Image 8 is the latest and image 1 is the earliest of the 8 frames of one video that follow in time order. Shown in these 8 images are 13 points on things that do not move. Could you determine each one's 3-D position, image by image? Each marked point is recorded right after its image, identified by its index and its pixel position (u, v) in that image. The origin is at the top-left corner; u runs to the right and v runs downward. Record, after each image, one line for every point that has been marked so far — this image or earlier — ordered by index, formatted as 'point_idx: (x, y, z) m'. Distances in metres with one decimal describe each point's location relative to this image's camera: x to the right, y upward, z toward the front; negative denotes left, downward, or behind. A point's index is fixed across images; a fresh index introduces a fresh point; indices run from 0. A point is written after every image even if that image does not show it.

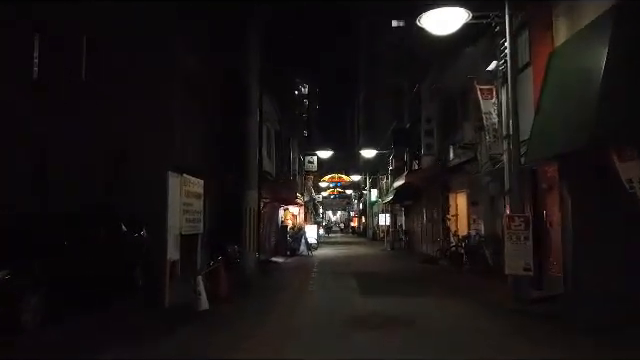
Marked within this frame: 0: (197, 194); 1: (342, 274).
0: (-3.2, -0.4, +13.2) m
1: (+0.9, -3.9, +19.9) m
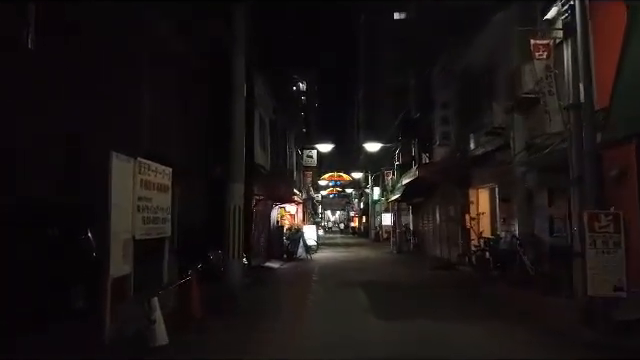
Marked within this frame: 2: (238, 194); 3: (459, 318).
0: (-3.2, -0.1, +10.1) m
1: (+0.9, -3.6, +16.8) m
2: (-2.4, -0.4, +14.4) m
3: (+3.0, -3.1, +10.9) m
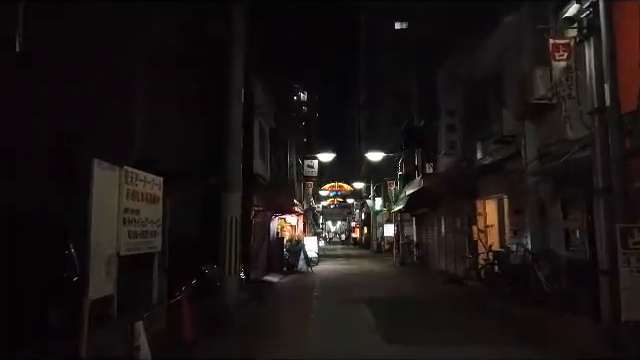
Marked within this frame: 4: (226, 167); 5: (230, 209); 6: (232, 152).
0: (-3.2, -0.3, +9.3) m
1: (+1.0, -3.9, +16.0) m
2: (-2.4, -0.7, +13.6) m
3: (+3.0, -3.3, +10.1) m
4: (-2.6, +0.4, +13.7) m
5: (-2.5, -0.8, +13.6) m
6: (-2.5, +0.8, +13.8) m
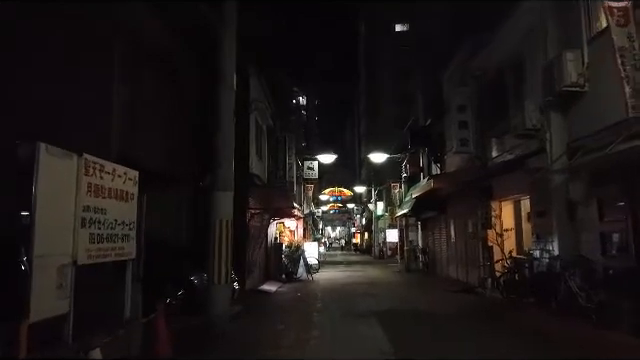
0: (-3.1, -0.2, +7.8) m
1: (+1.0, -3.9, +14.4) m
2: (-2.3, -0.6, +12.1) m
3: (+3.1, -3.2, +8.5) m
4: (-2.6, +0.4, +12.2) m
5: (-2.4, -0.7, +12.1) m
6: (-2.4, +0.9, +12.3) m
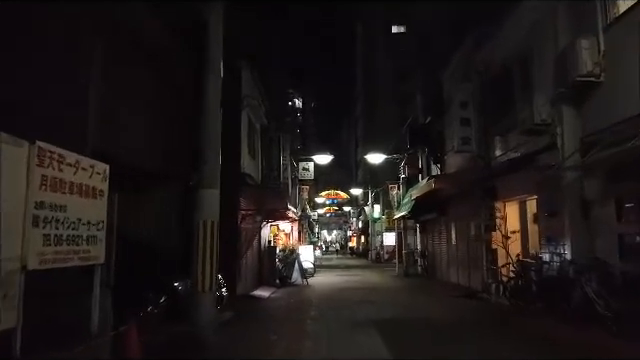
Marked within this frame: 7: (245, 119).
0: (-3.2, -0.1, +6.8) m
1: (+0.9, -3.9, +13.5) m
2: (-2.5, -0.5, +11.1) m
3: (+3.0, -3.1, +7.6) m
4: (-2.7, +0.5, +11.3) m
5: (-2.5, -0.7, +11.1) m
6: (-2.5, +0.9, +11.3) m
7: (-2.8, +2.3, +18.4) m
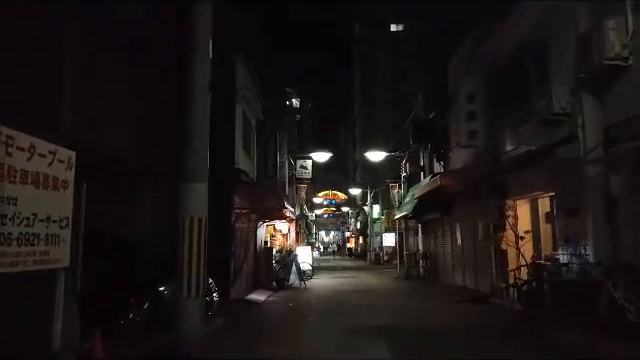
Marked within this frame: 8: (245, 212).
0: (-3.1, 0.0, +5.8) m
1: (+0.9, -3.7, +12.4) m
2: (-2.5, -0.4, +10.1) m
3: (+3.0, -3.0, +6.6) m
4: (-2.7, +0.6, +10.2) m
5: (-2.5, -0.6, +10.1) m
6: (-2.5, +1.0, +10.3) m
7: (-2.9, +2.4, +17.3) m
8: (-2.7, -1.2, +17.9) m
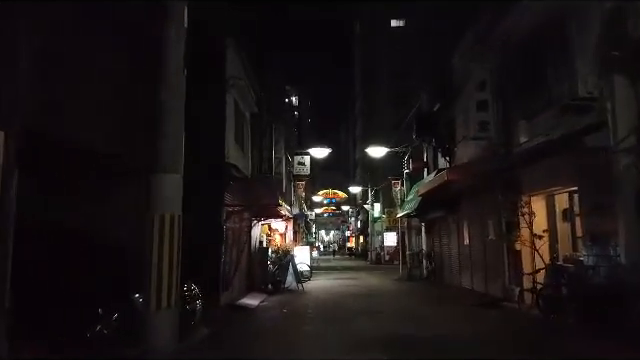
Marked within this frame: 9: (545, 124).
0: (-3.2, +0.1, +4.5) m
1: (+0.8, -3.6, +11.1) m
2: (-2.5, -0.3, +8.8) m
3: (+3.0, -2.8, +5.3) m
4: (-2.8, +0.7, +8.9) m
5: (-2.6, -0.4, +8.8) m
6: (-2.6, +1.2, +9.0) m
7: (-2.9, +2.5, +16.0) m
8: (-2.8, -1.0, +16.6) m
9: (+5.8, +1.5, +12.7) m
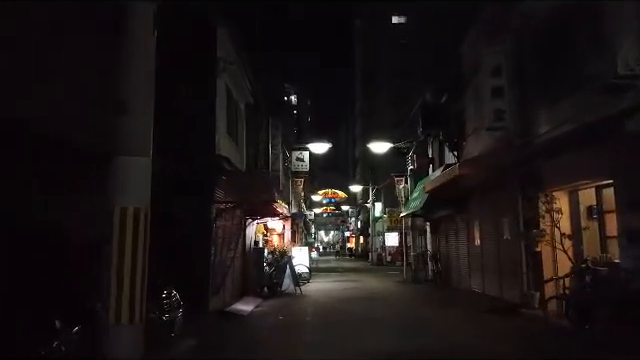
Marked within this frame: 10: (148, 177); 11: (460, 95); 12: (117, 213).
0: (-3.2, +0.3, +3.1) m
1: (+0.8, -3.4, +9.8) m
2: (-2.5, -0.1, +7.4) m
3: (+3.0, -2.6, +3.9) m
4: (-2.8, +0.9, +7.5) m
5: (-2.6, -0.2, +7.4) m
6: (-2.6, +1.4, +7.6) m
7: (-2.9, +2.7, +14.6) m
8: (-2.8, -0.8, +15.3) m
9: (+5.8, +1.7, +11.3) m
10: (-2.5, 0.0, +7.5) m
11: (+5.5, +3.4, +19.4) m
12: (-2.7, -0.5, +7.3) m
